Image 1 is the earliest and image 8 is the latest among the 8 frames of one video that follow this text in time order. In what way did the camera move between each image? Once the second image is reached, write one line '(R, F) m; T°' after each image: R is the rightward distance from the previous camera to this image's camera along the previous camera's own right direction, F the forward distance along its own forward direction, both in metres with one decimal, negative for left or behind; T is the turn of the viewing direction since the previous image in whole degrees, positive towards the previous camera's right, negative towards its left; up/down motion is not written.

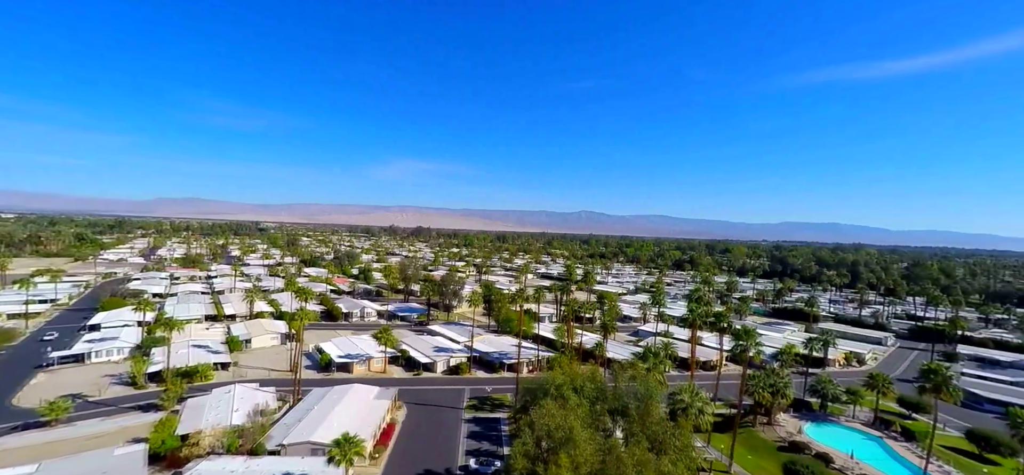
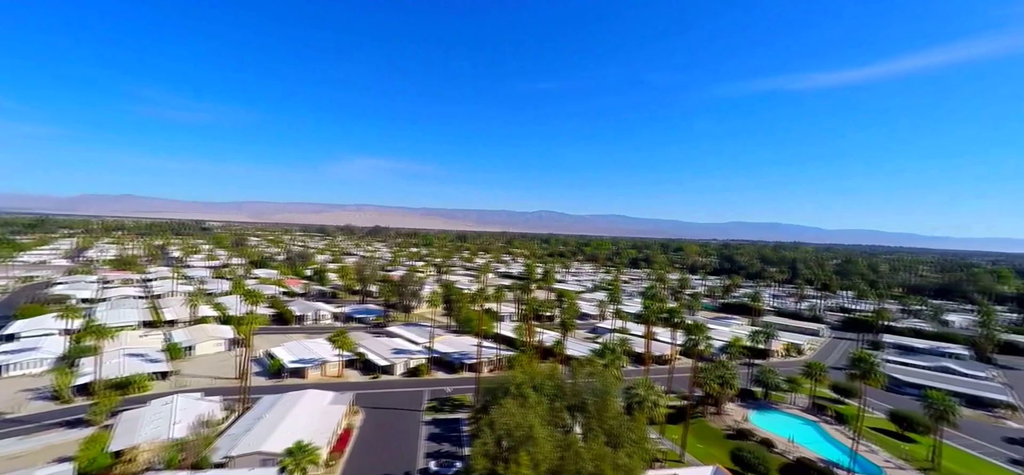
(-0.1, +0.5) m; +5°
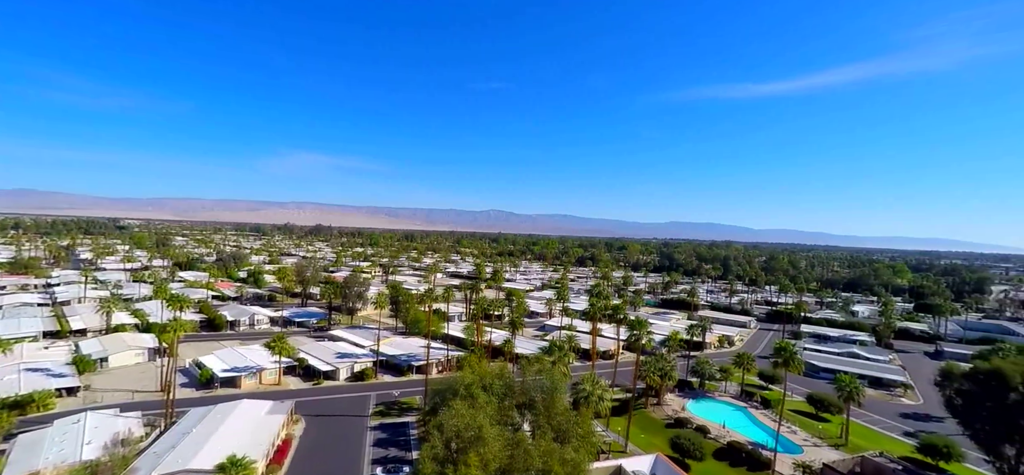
(-0.1, +0.6) m; +6°
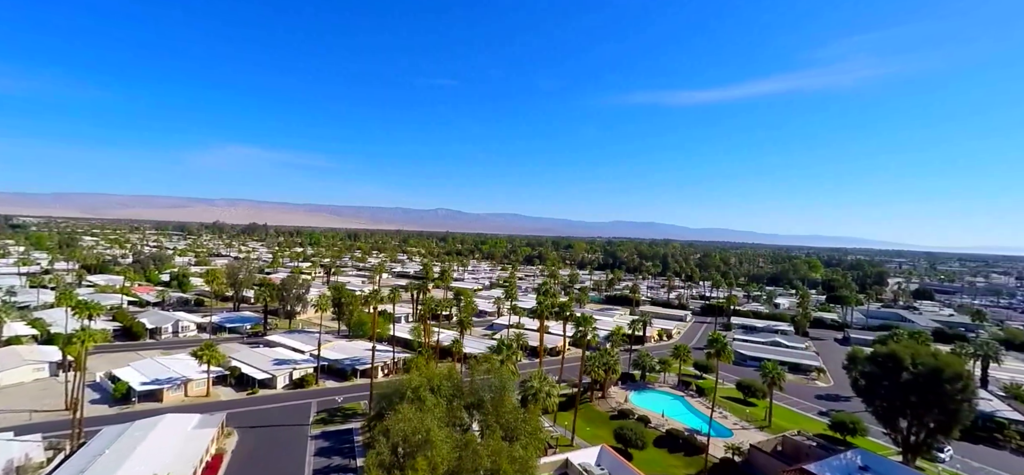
(-0.1, +0.7) m; +6°
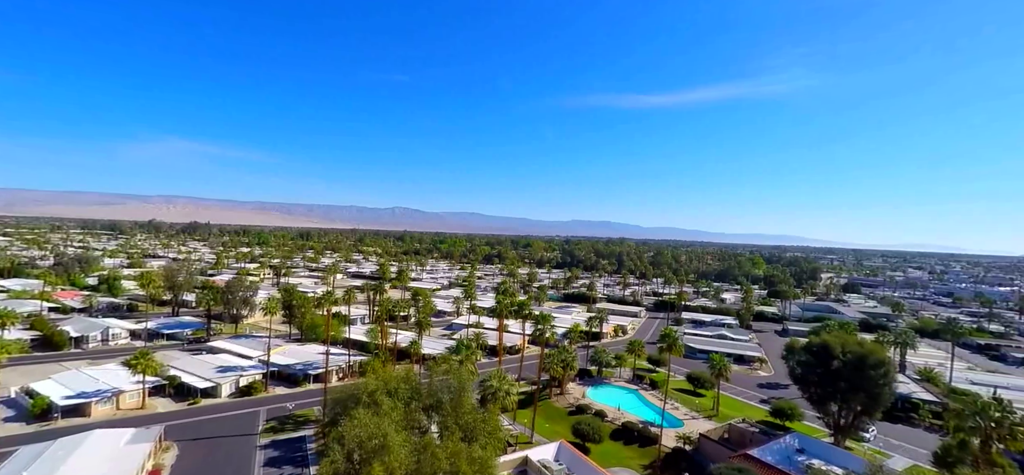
(-0.1, +0.6) m; +5°
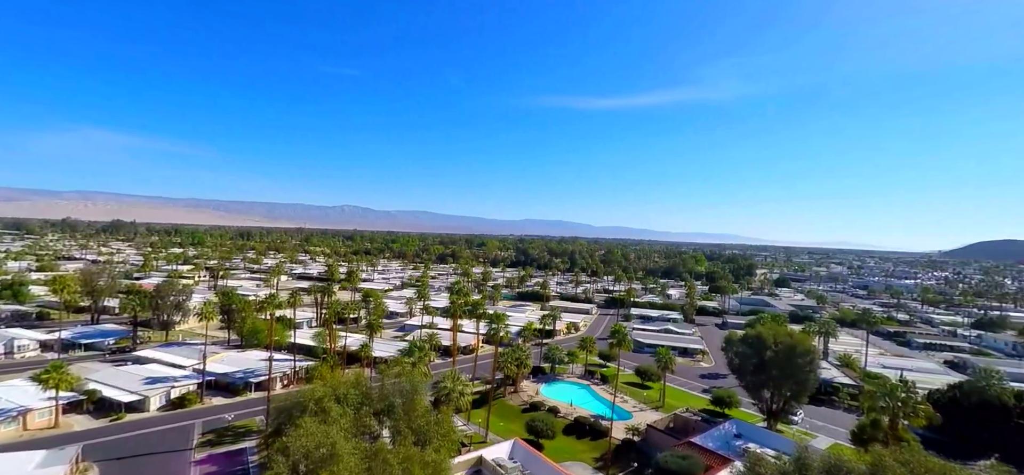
(-0.1, +0.8) m; +6°
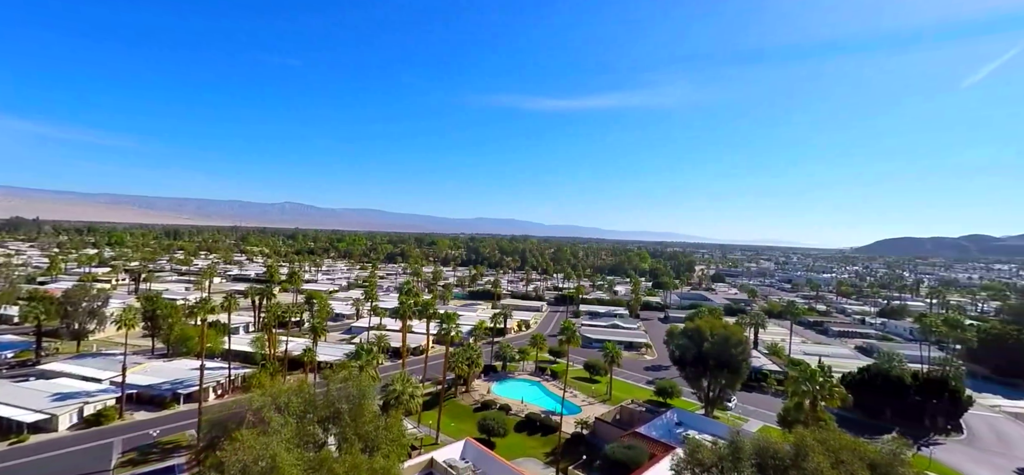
(-0.1, +1.0) m; +6°
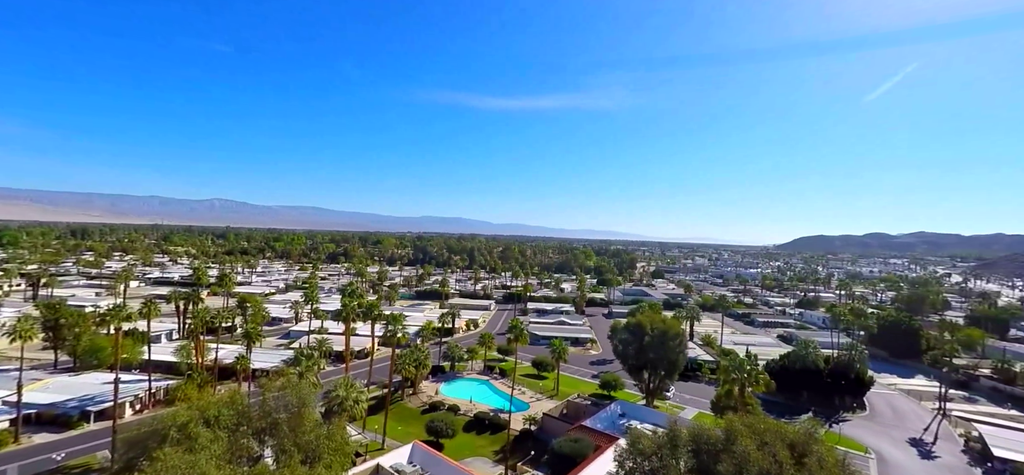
(-0.1, +1.1) m; +6°
